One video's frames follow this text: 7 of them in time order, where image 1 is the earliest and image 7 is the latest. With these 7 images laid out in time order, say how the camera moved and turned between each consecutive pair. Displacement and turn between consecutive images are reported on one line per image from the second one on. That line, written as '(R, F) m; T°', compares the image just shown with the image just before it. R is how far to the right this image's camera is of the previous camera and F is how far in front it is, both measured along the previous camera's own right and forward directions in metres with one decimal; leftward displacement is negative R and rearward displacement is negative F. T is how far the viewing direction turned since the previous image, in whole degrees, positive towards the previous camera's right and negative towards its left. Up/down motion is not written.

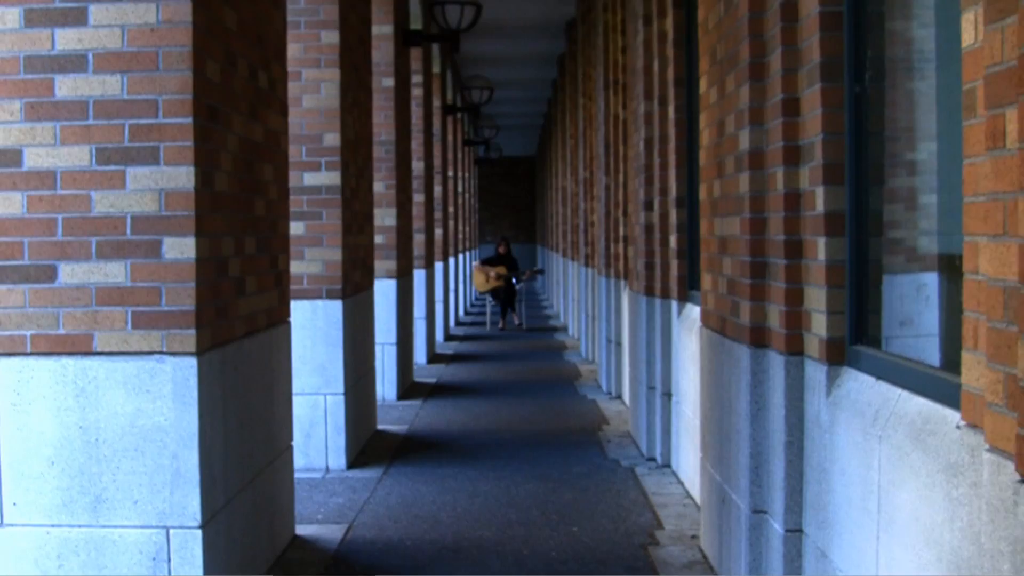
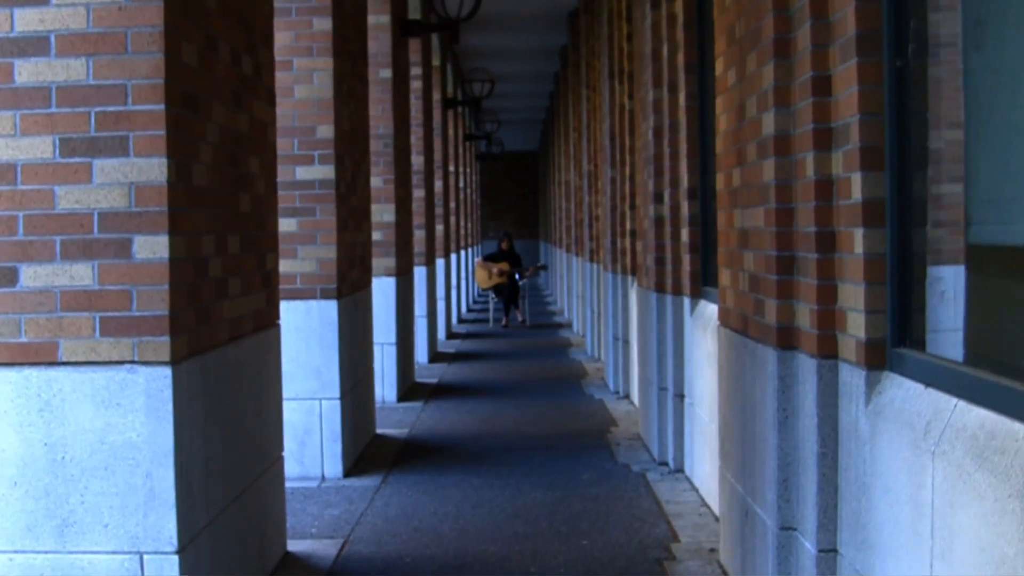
(0.0, +0.4) m; 0°
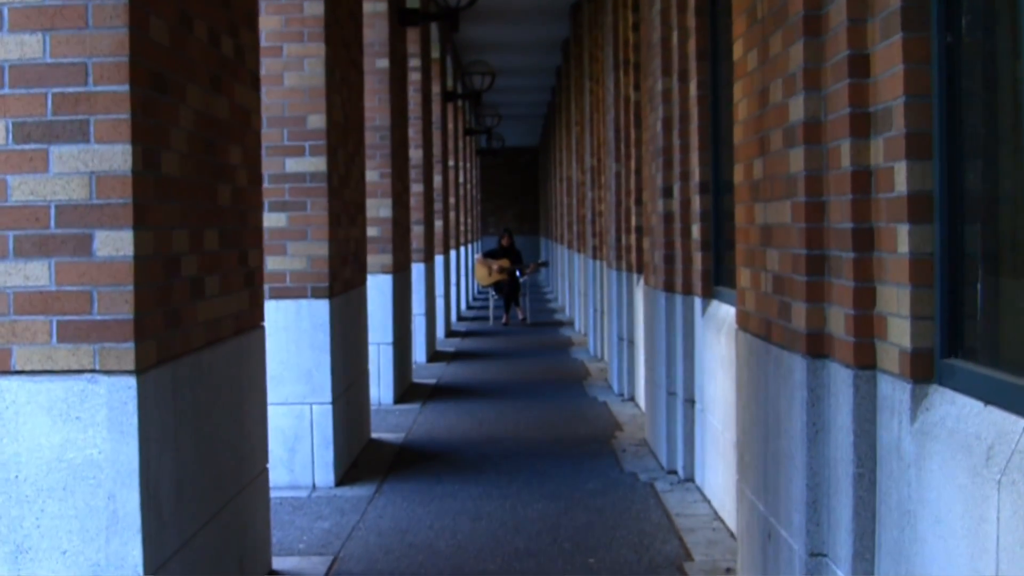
(0.0, +0.4) m; 0°
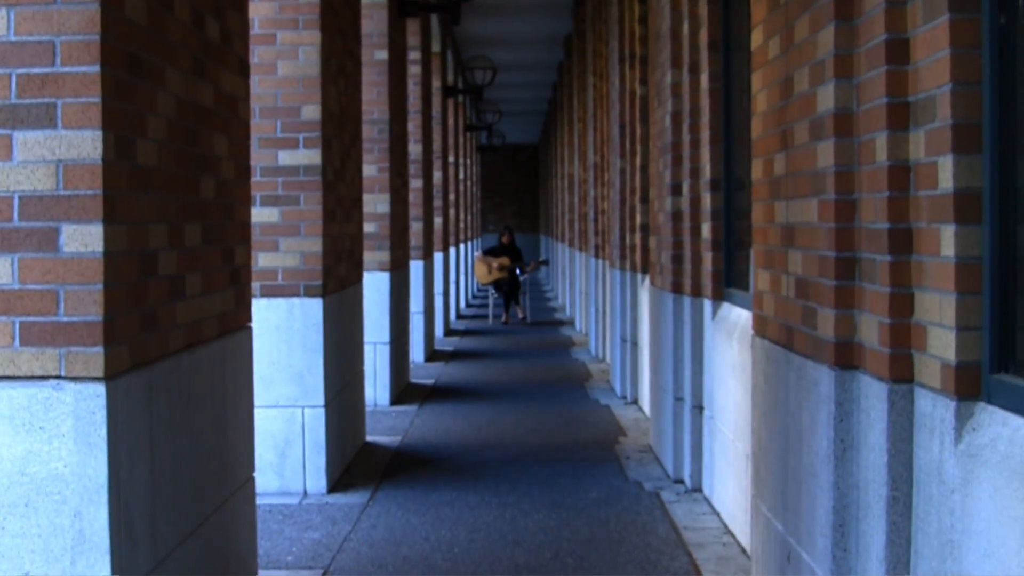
(0.0, +0.3) m; 0°
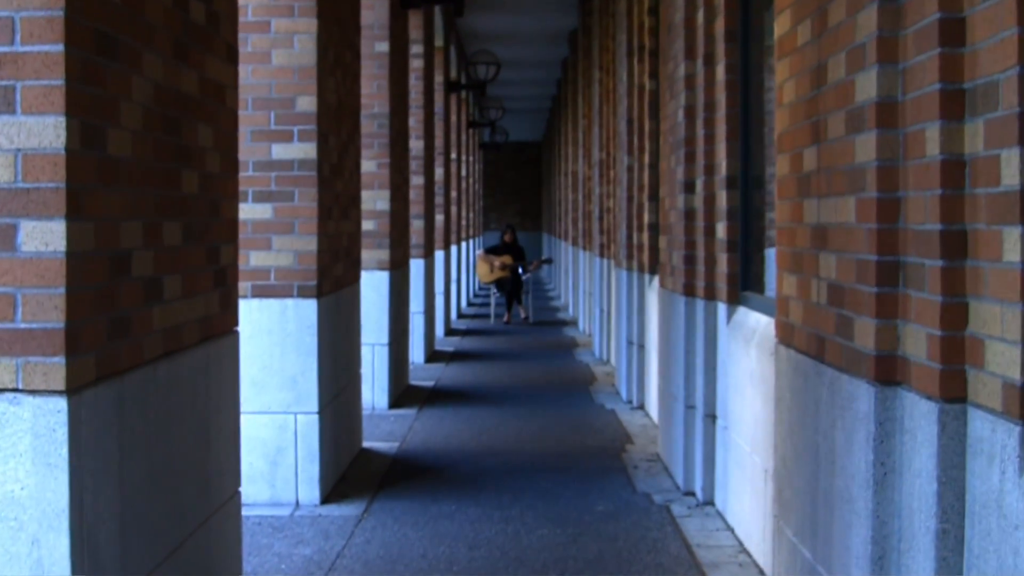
(0.0, +0.3) m; 0°
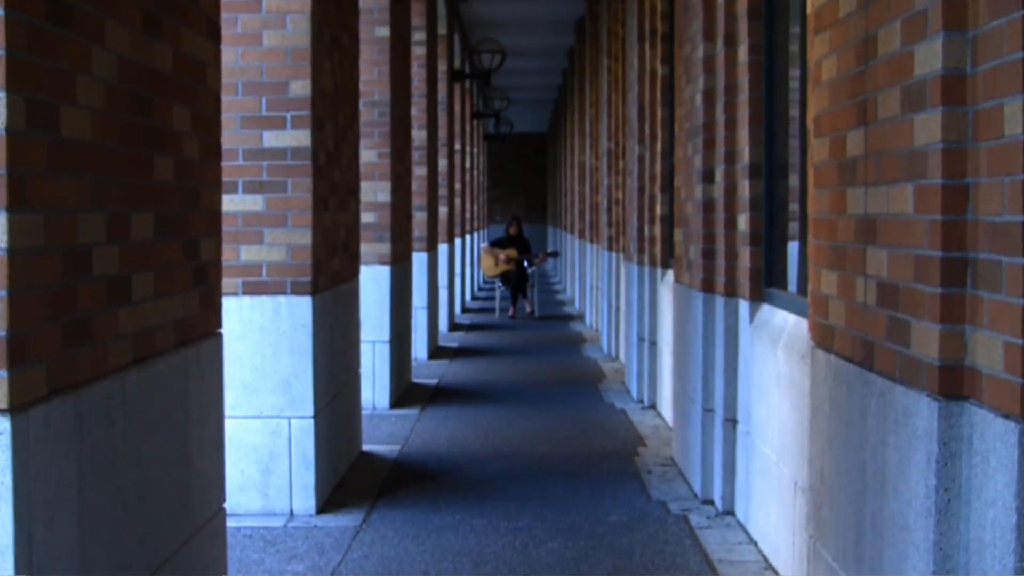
(0.0, +0.4) m; 0°
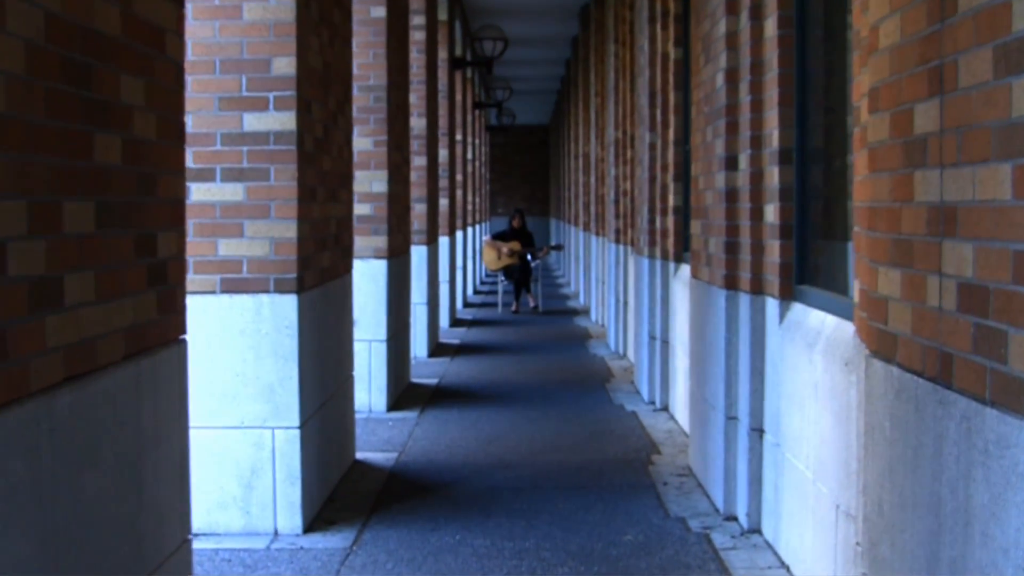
(0.0, +0.5) m; 0°
